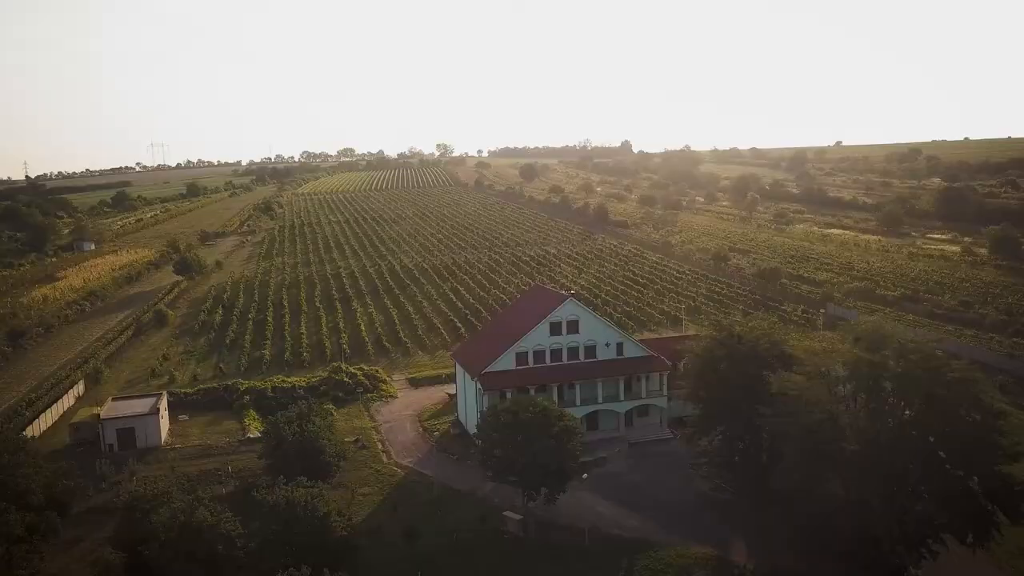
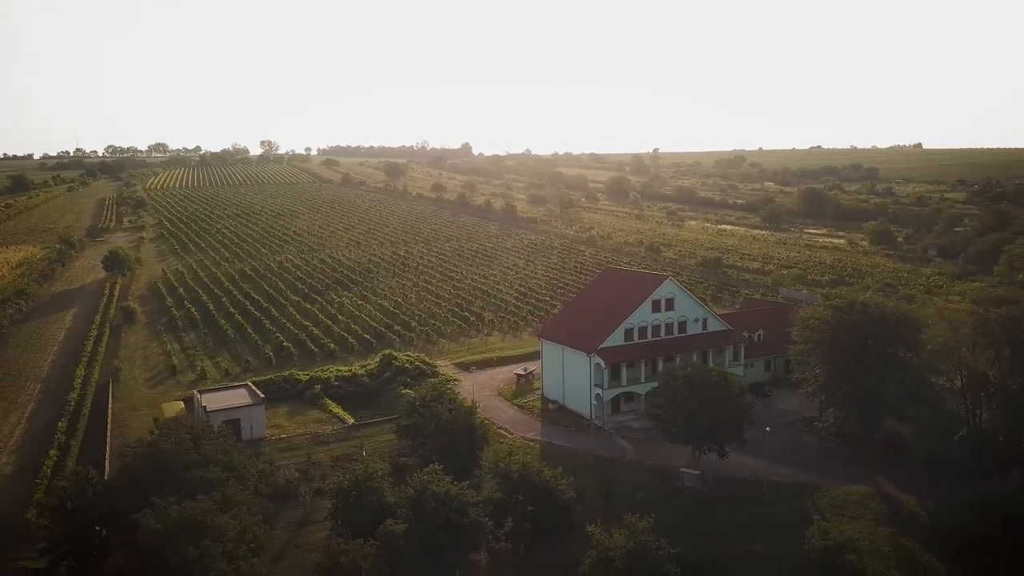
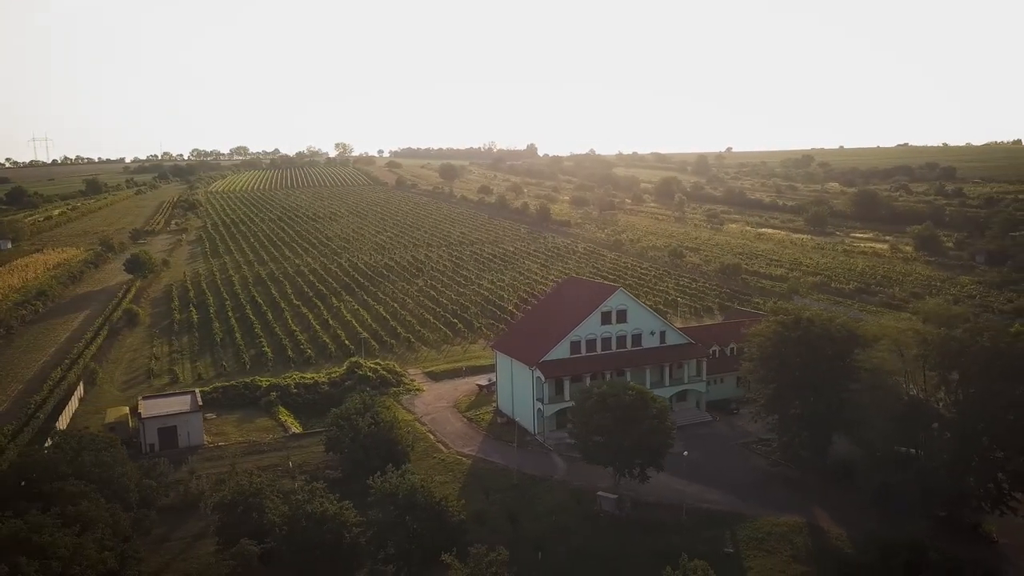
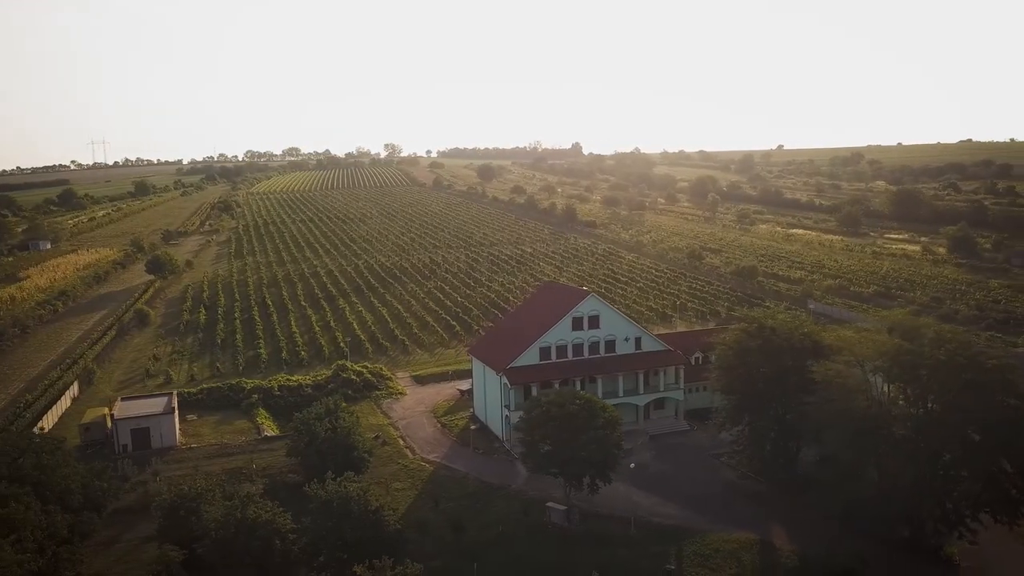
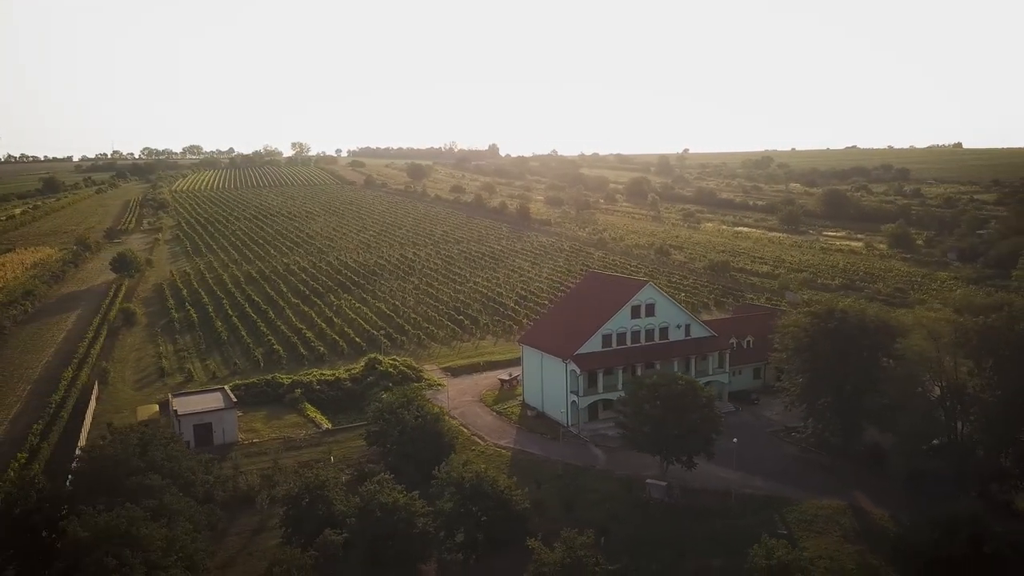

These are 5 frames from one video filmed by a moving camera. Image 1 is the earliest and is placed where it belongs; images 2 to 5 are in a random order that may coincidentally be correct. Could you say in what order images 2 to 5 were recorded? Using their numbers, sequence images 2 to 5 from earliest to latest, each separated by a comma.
4, 3, 5, 2
